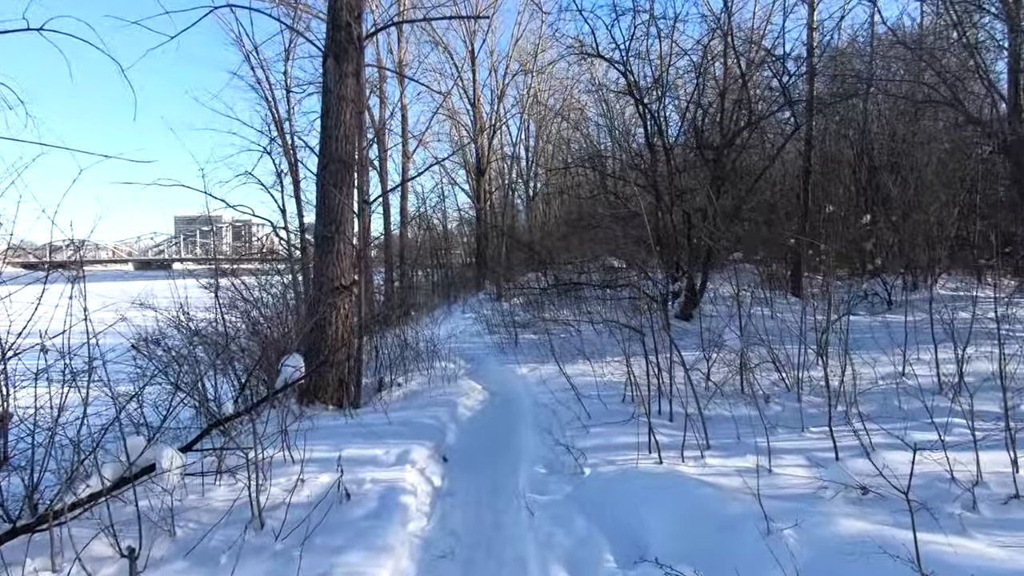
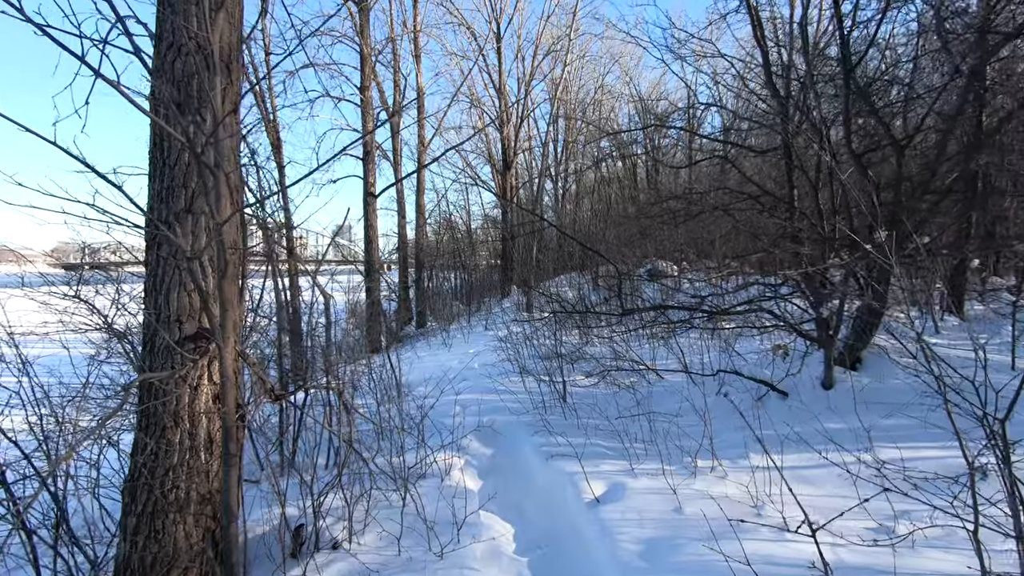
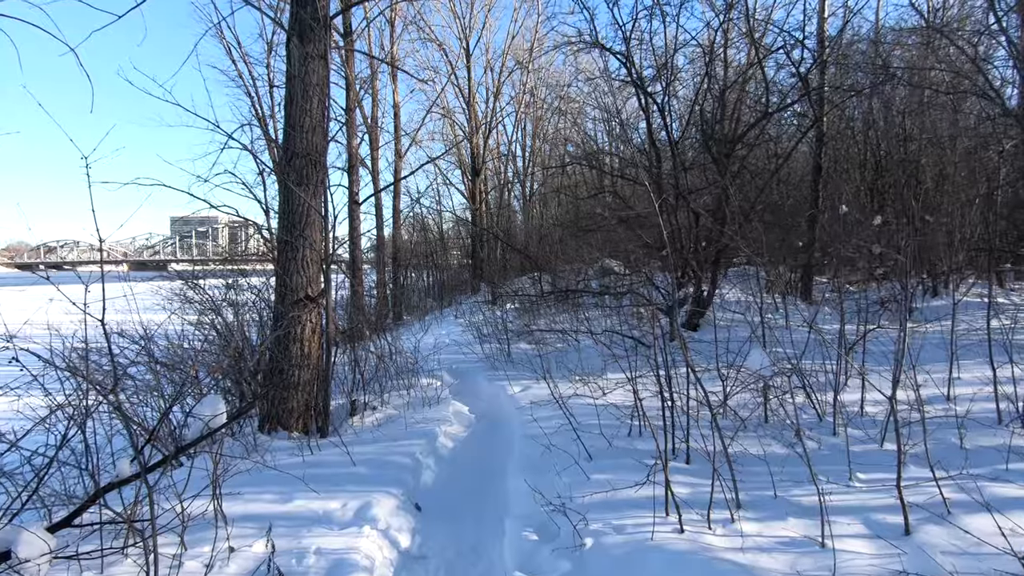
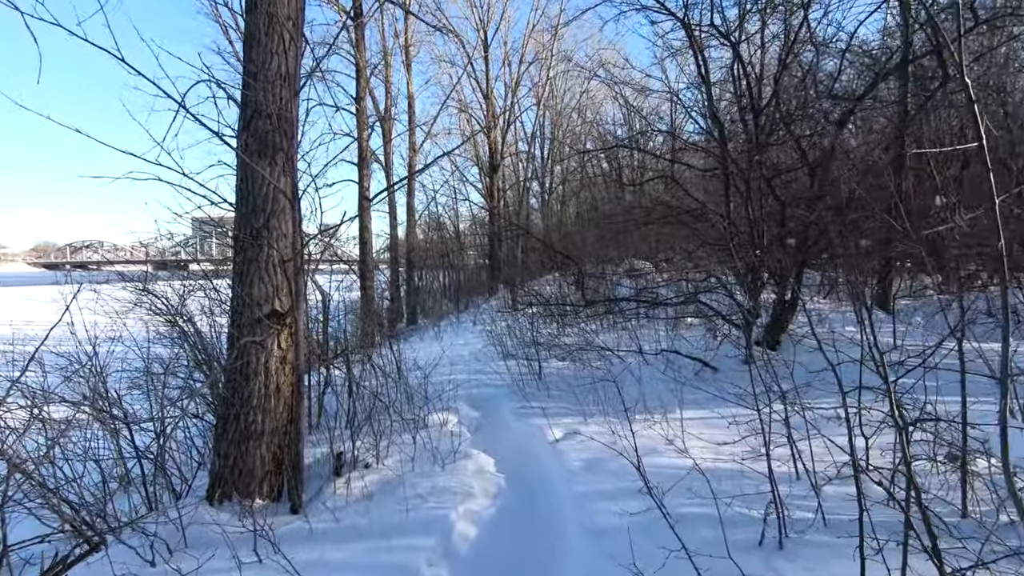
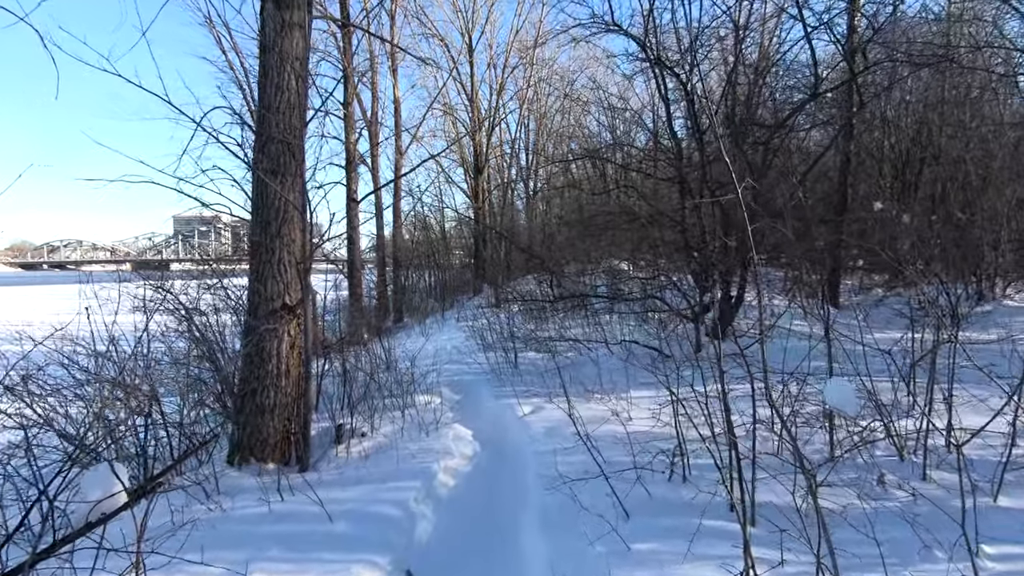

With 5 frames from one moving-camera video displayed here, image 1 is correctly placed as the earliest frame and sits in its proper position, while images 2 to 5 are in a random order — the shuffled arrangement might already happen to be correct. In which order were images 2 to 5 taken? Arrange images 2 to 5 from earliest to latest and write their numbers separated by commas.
3, 5, 4, 2
